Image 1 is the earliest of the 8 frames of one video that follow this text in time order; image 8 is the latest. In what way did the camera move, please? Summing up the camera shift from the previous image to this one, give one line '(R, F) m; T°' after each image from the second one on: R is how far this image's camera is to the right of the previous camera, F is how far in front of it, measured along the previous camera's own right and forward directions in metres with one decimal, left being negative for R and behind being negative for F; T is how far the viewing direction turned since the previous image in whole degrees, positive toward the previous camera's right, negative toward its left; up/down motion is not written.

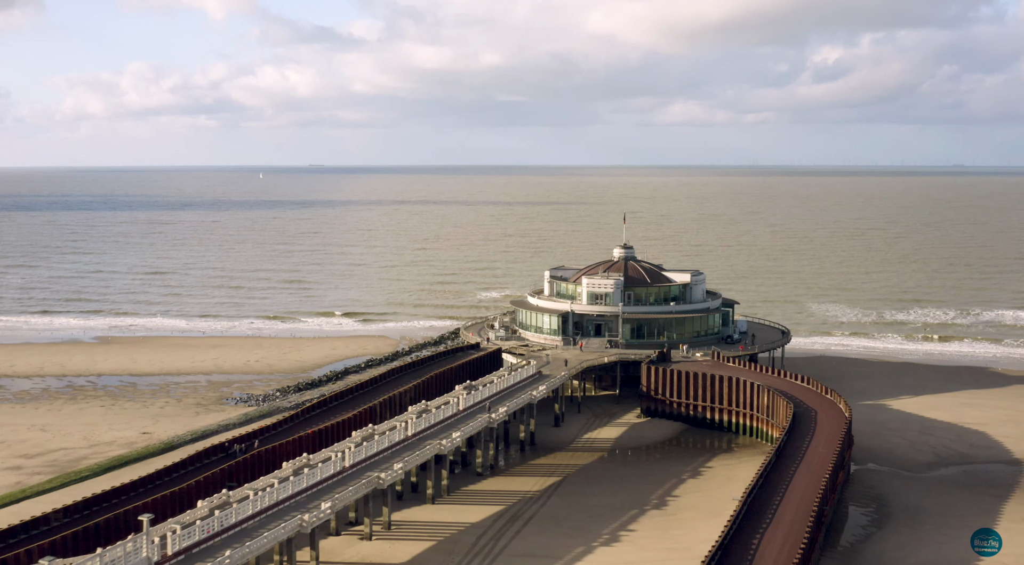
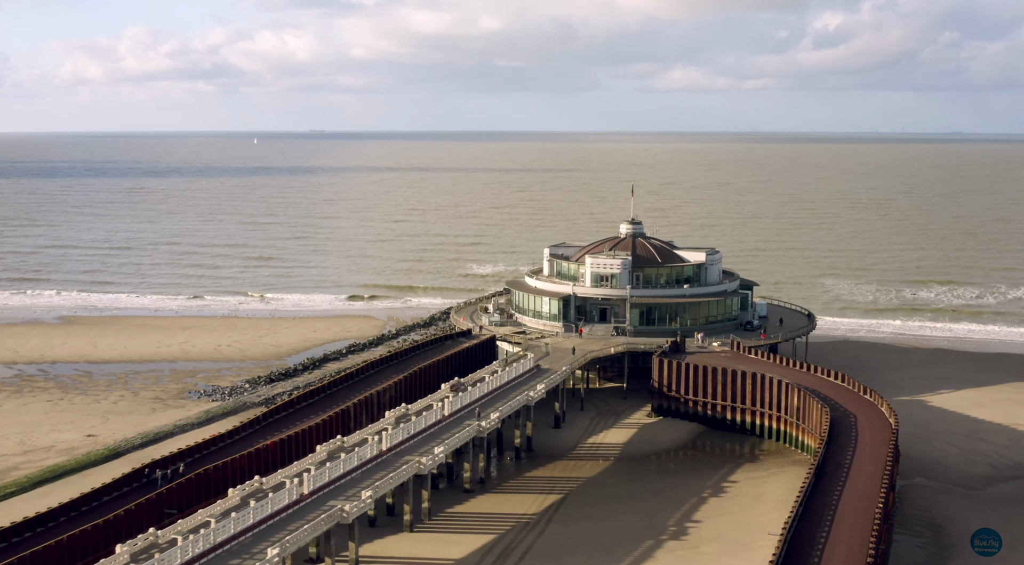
(+0.2, +7.2) m; 0°
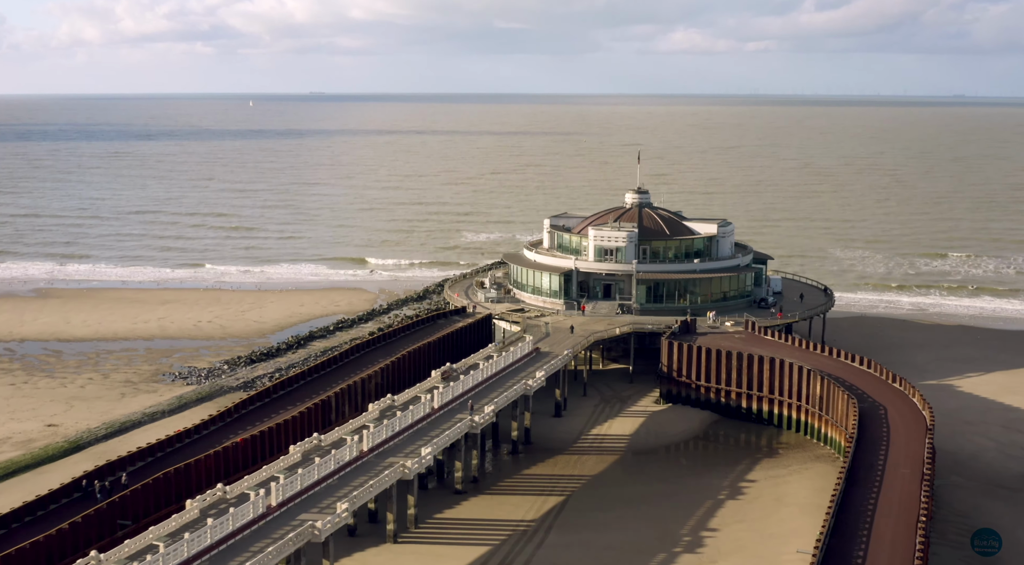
(+0.1, +4.3) m; 0°
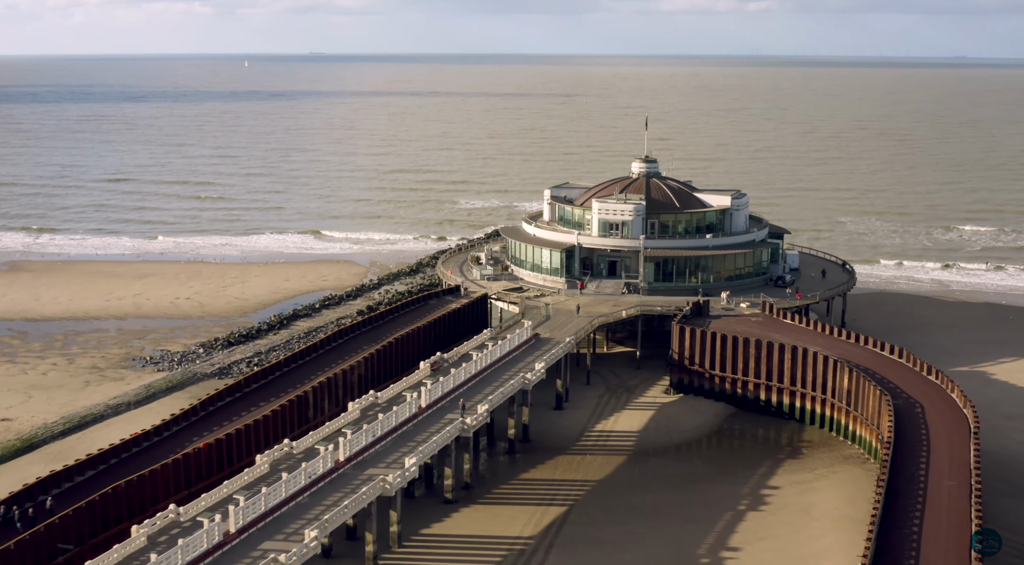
(+0.1, +4.3) m; 0°
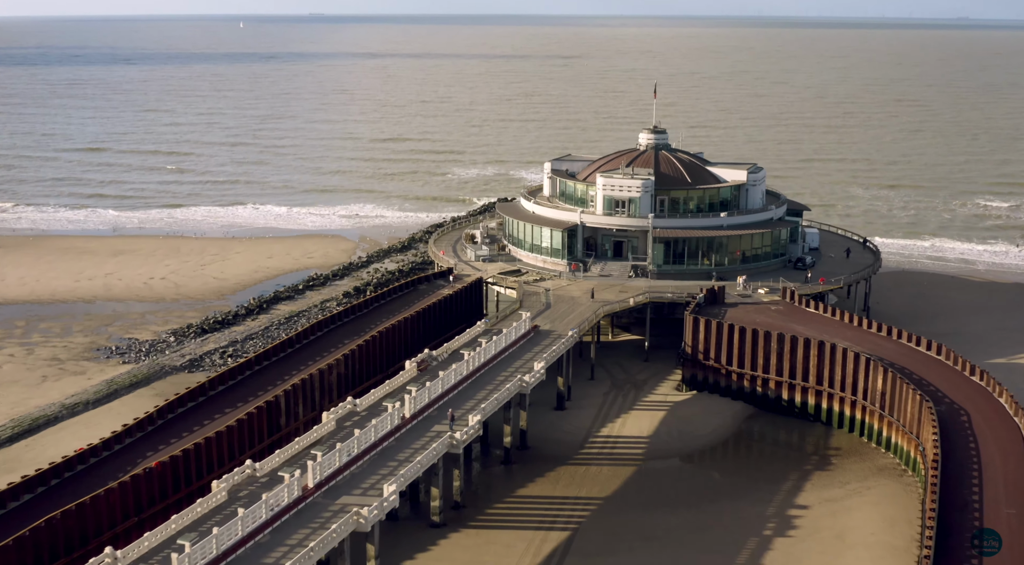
(+0.1, +4.3) m; 0°
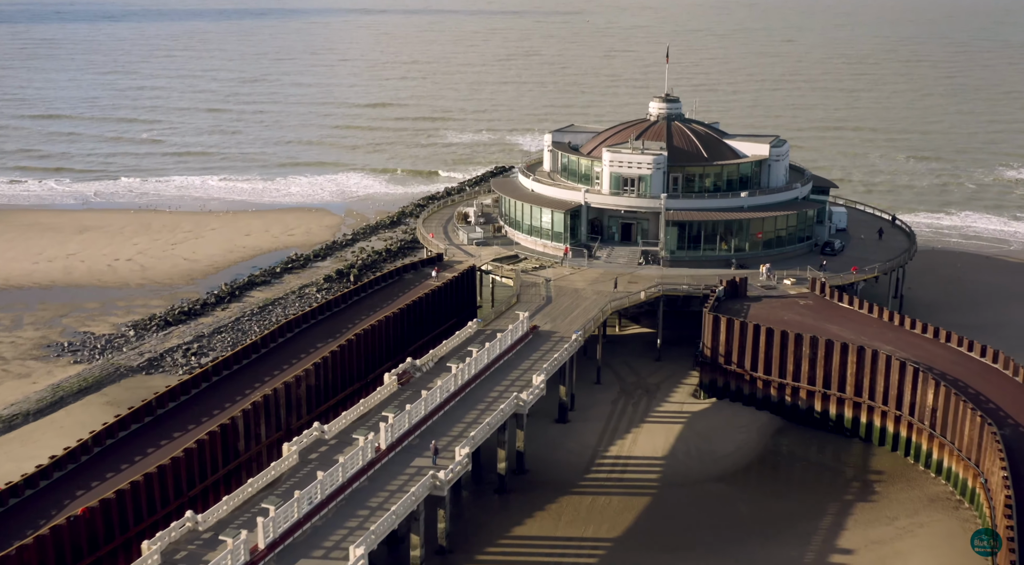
(+0.1, +5.0) m; 0°
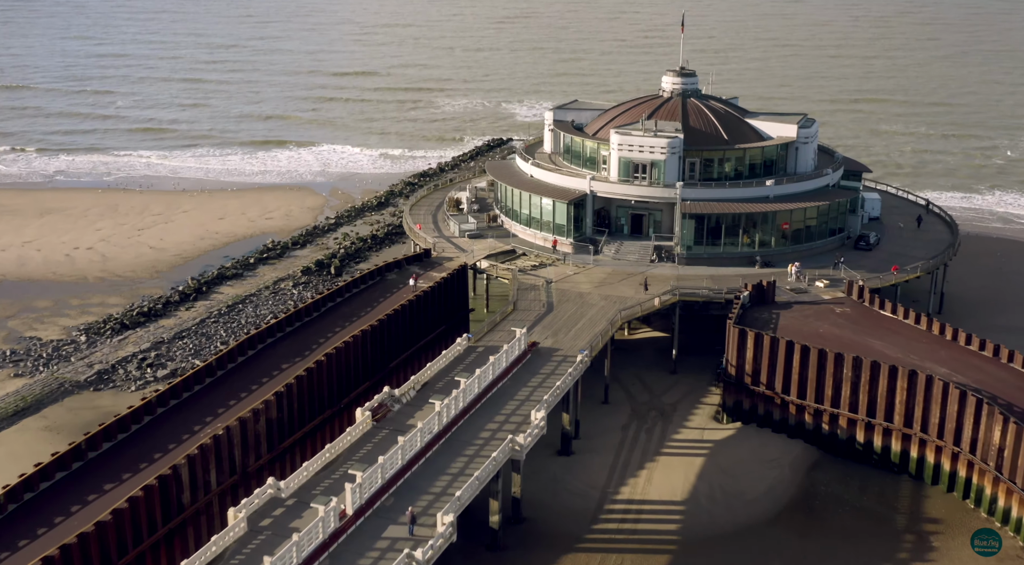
(+0.1, +4.9) m; 0°
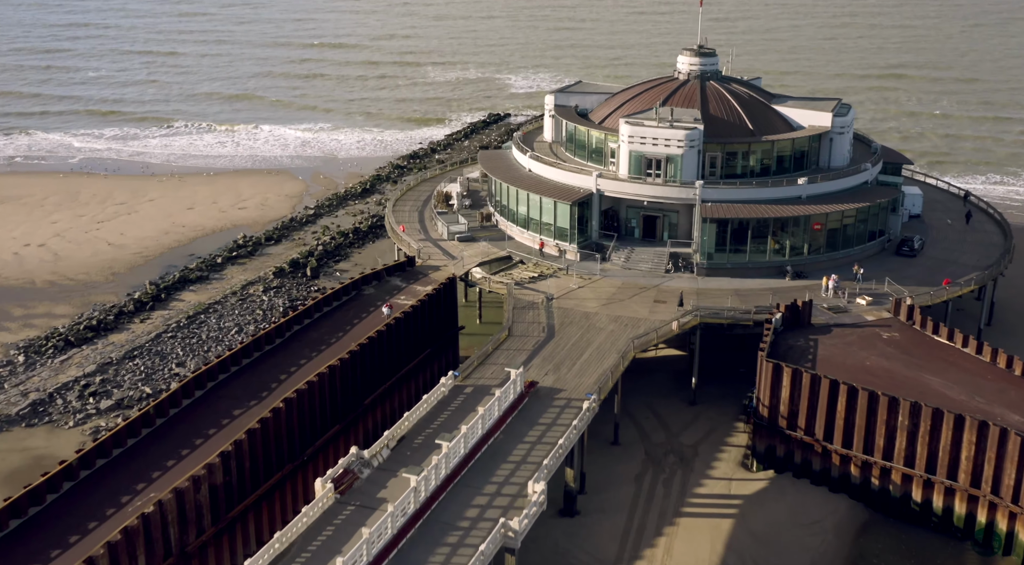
(+0.2, +4.9) m; 0°
